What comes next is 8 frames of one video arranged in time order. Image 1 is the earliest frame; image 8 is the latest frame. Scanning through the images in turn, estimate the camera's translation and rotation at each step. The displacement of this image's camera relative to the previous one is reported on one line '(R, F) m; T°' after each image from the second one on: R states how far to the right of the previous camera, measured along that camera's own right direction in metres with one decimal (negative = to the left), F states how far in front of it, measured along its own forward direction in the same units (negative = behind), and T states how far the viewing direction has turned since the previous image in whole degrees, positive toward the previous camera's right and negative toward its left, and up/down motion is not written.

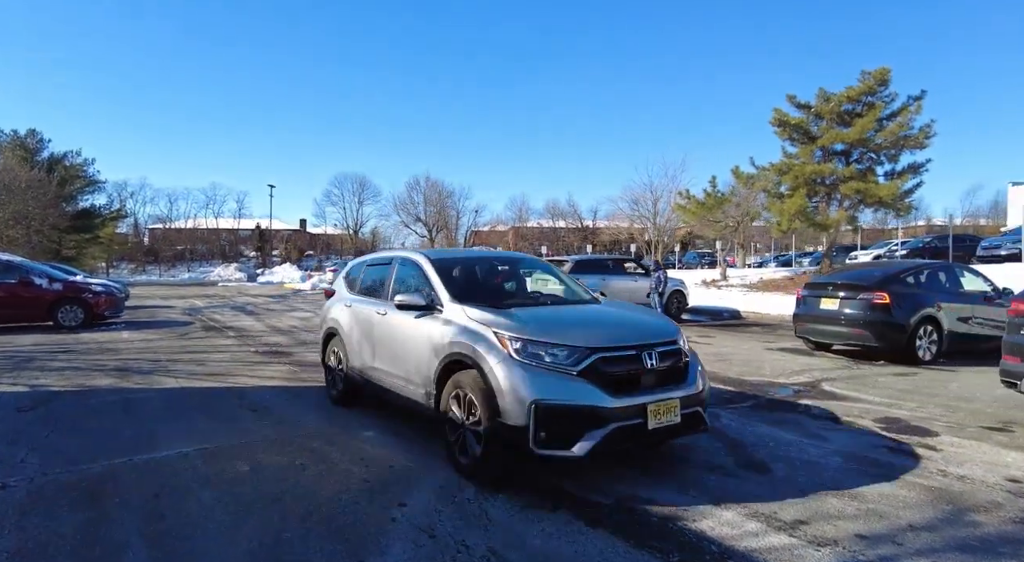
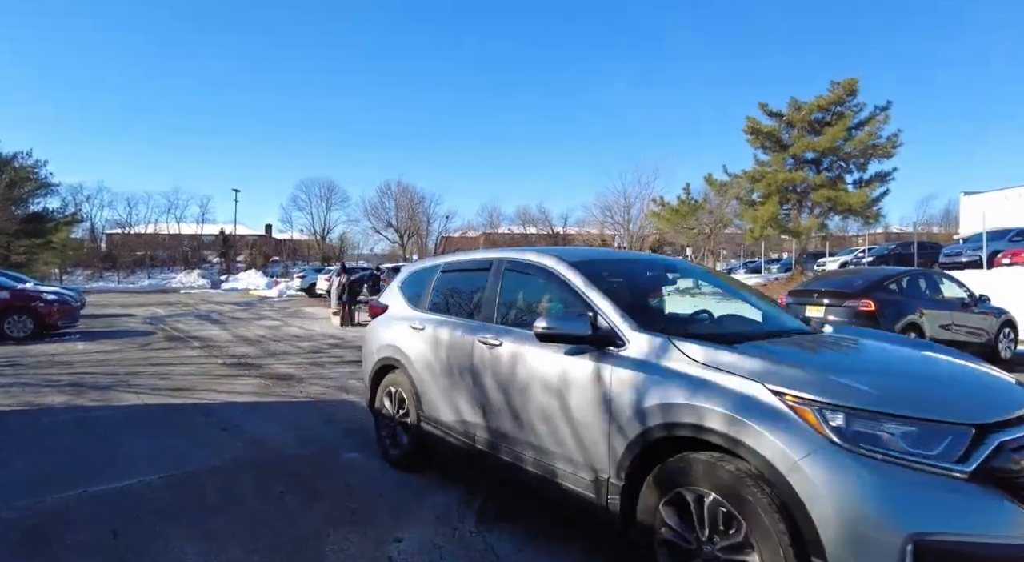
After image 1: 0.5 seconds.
(-0.2, +0.4) m; +3°
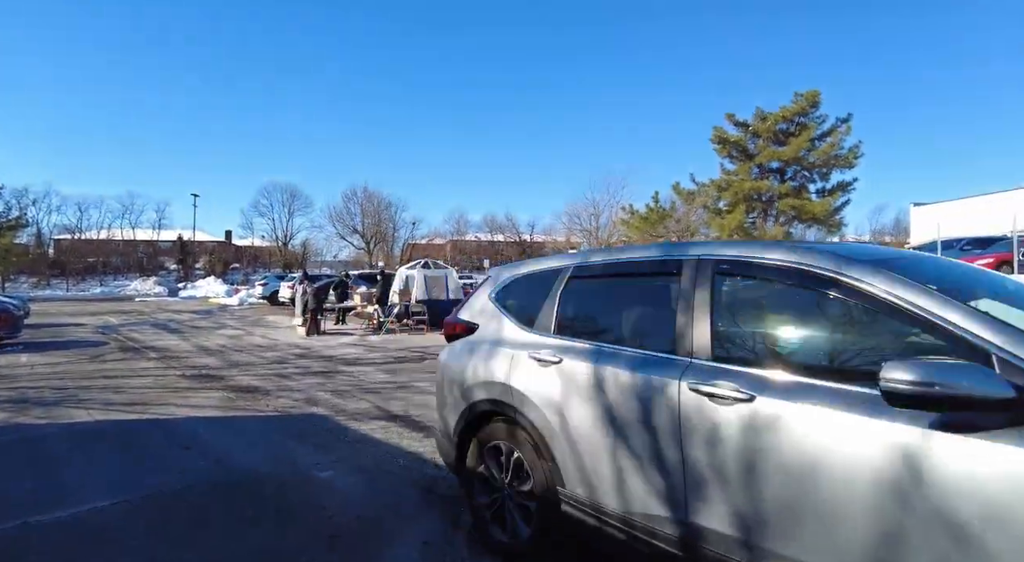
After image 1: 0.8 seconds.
(-0.2, +0.3) m; +3°
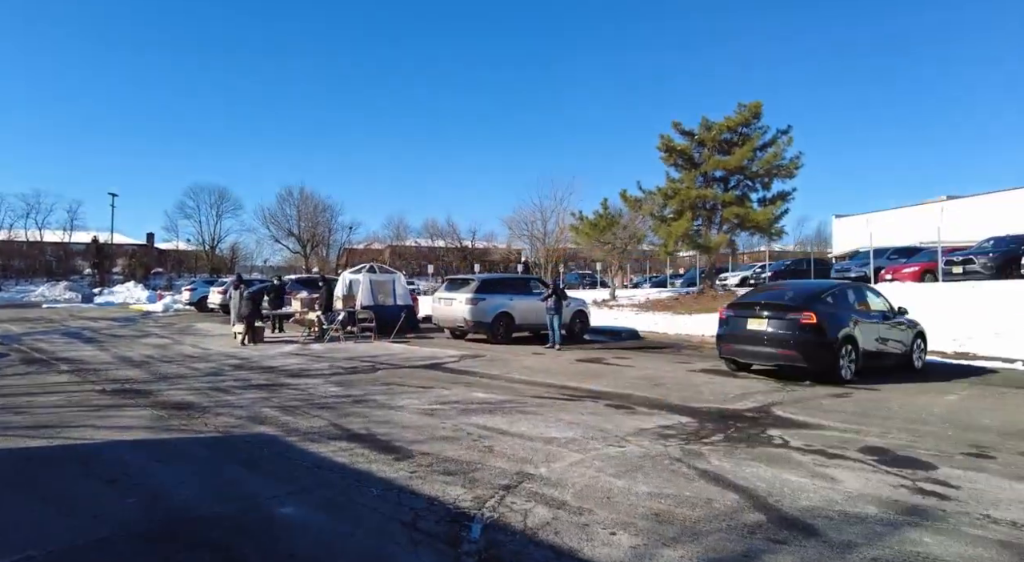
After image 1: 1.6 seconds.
(-0.4, +0.6) m; +6°
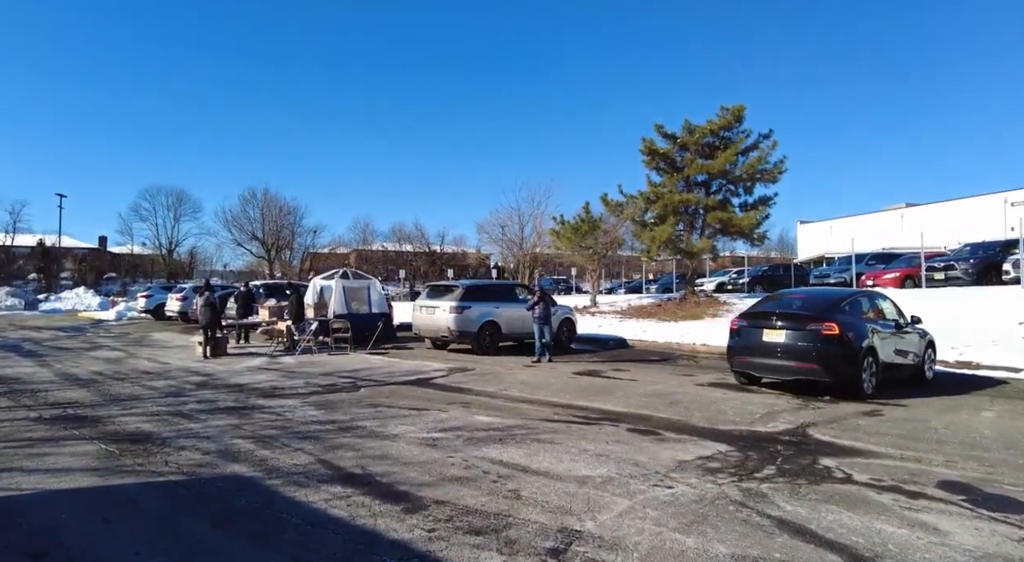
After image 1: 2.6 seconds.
(-0.5, +0.9) m; +3°
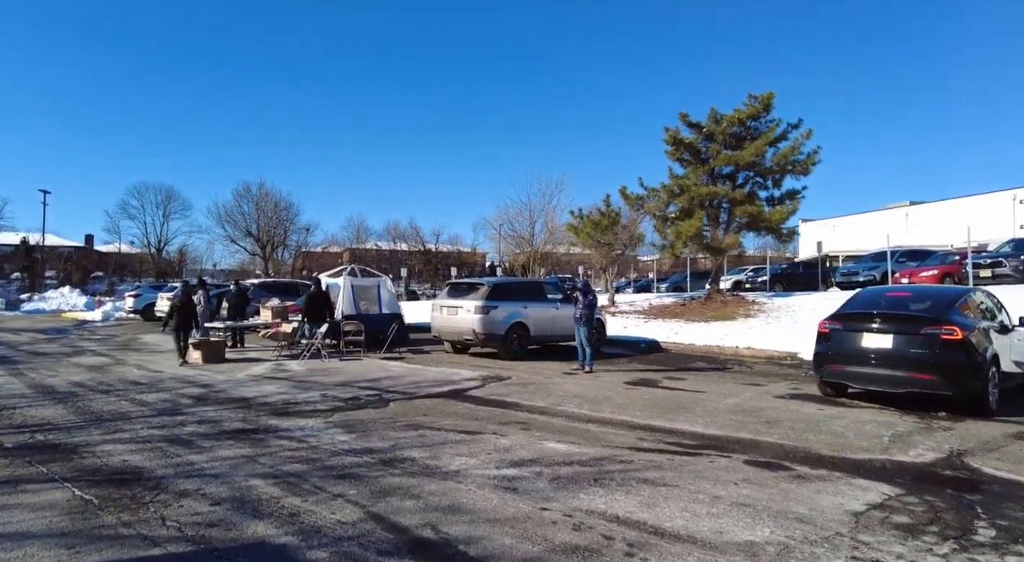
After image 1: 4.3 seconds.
(-0.8, +1.5) m; +1°
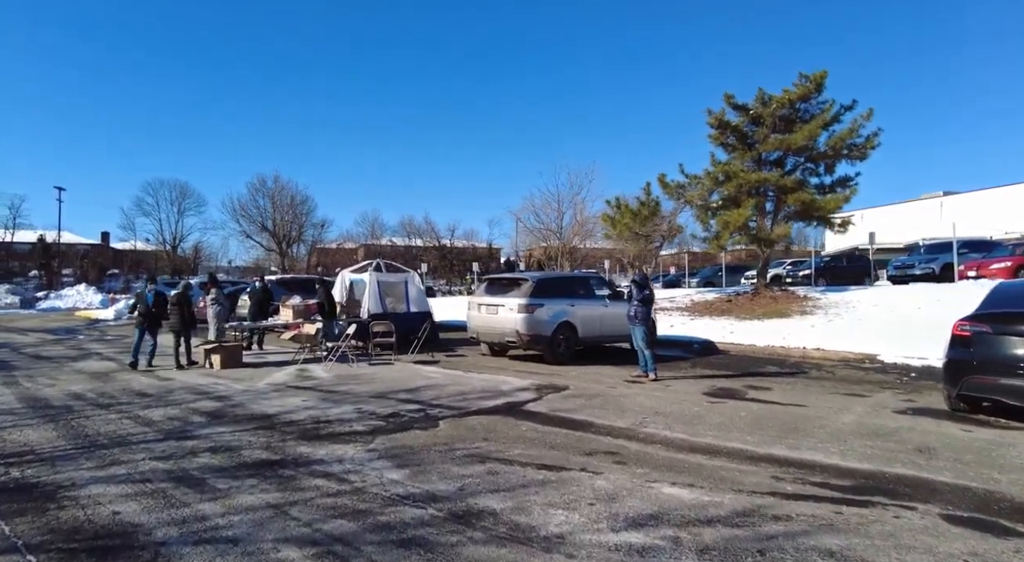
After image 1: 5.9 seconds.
(-0.6, +1.4) m; -1°
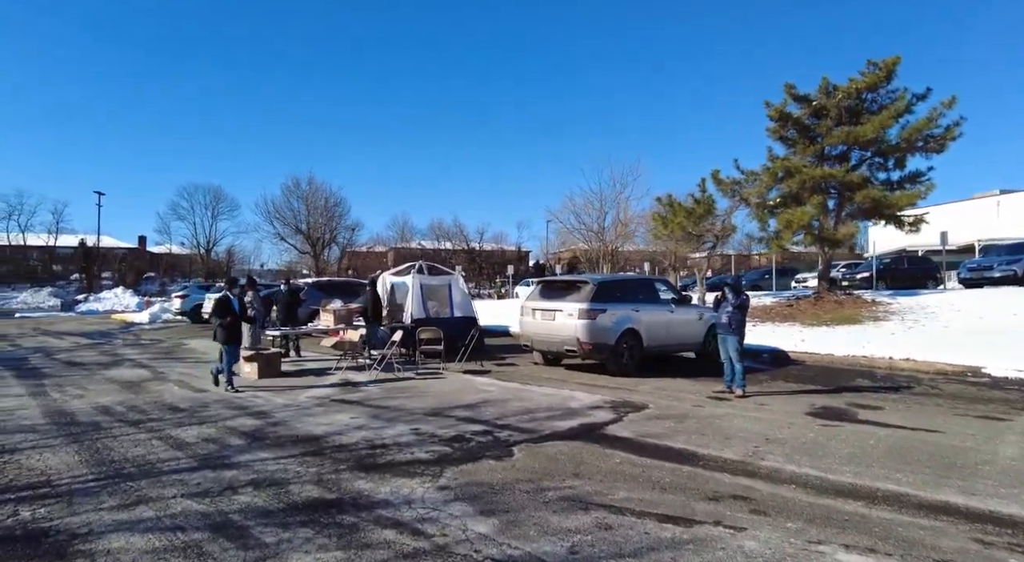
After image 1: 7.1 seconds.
(-0.5, +1.0) m; -2°
